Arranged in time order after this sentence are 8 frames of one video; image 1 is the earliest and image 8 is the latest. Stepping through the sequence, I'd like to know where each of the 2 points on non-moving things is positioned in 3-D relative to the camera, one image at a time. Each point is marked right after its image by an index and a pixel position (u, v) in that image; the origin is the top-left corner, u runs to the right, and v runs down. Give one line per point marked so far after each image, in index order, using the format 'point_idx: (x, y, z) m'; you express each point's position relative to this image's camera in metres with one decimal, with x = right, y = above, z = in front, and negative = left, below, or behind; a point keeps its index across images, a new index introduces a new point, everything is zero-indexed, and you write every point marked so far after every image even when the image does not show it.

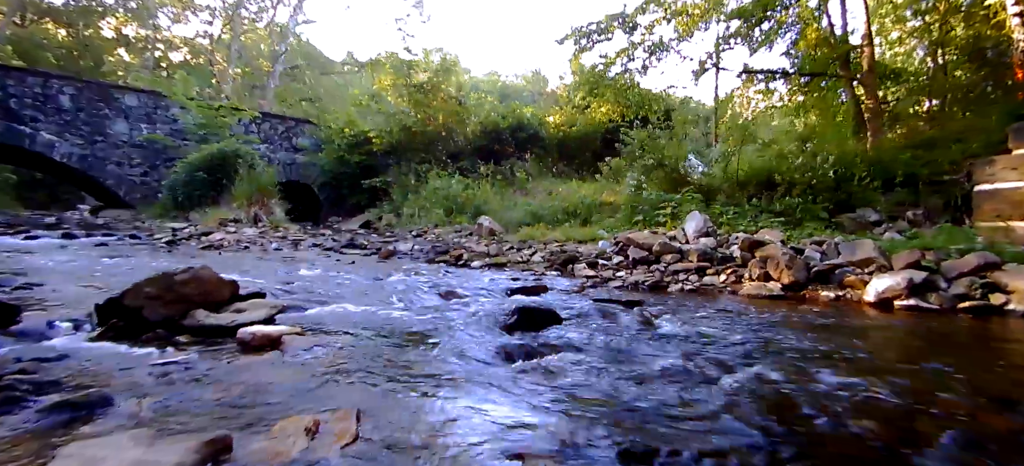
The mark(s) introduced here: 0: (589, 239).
0: (+1.2, -0.1, +7.8) m
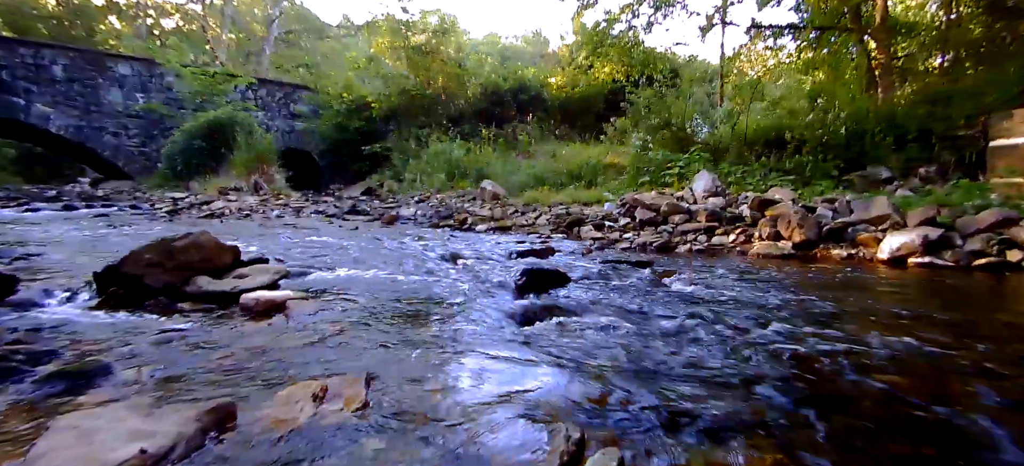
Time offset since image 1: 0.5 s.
0: (+1.3, +0.5, +7.7) m
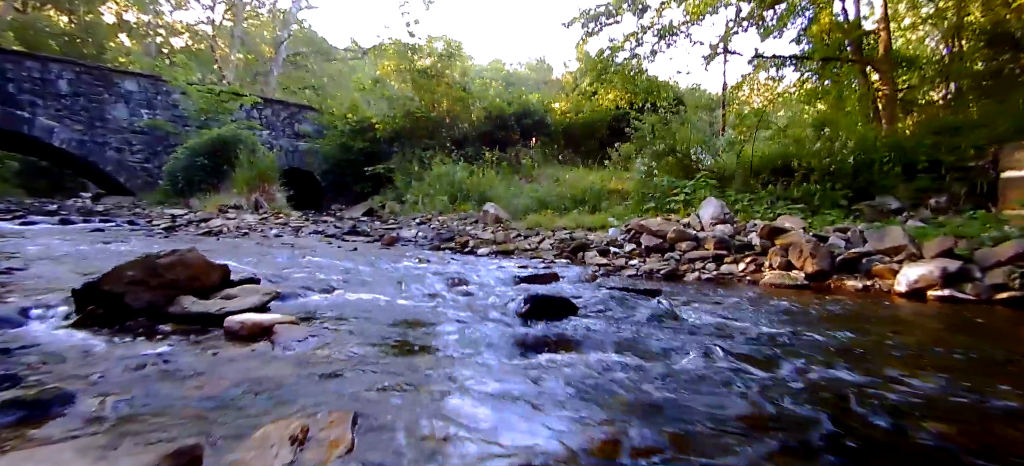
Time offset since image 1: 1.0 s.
0: (+1.3, +0.1, +7.5) m
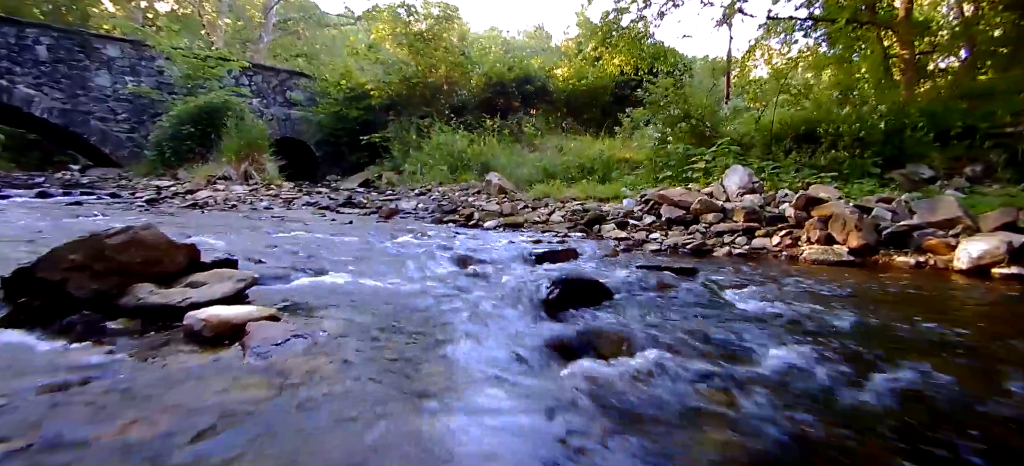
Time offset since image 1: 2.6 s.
0: (+1.4, +0.5, +7.0) m
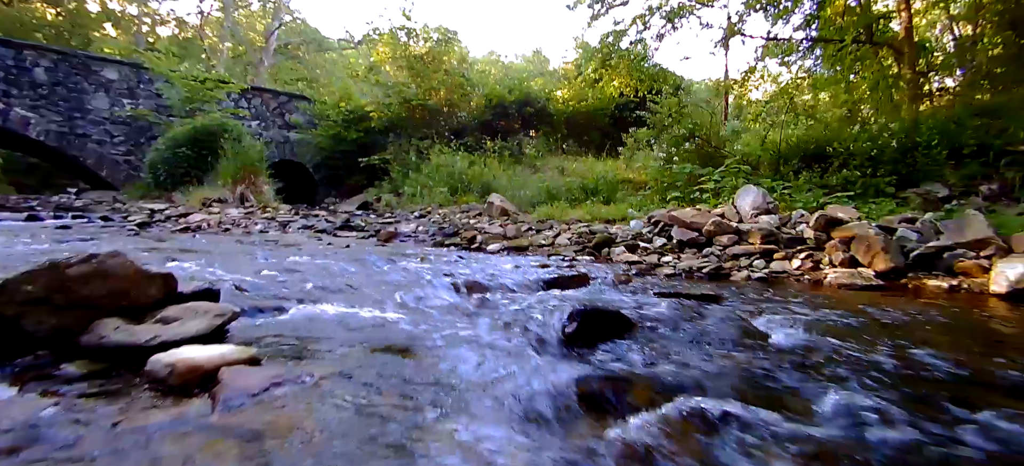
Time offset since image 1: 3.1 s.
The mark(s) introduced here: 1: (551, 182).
0: (+1.5, +0.2, +6.8) m
1: (+0.8, +1.0, +9.7) m
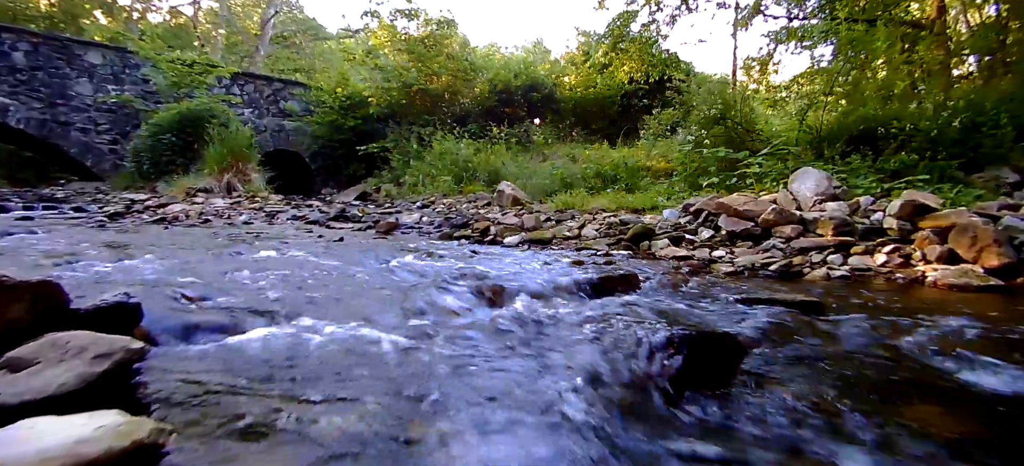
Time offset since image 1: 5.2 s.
0: (+1.7, +0.3, +6.0) m
1: (+1.0, +1.2, +9.0) m
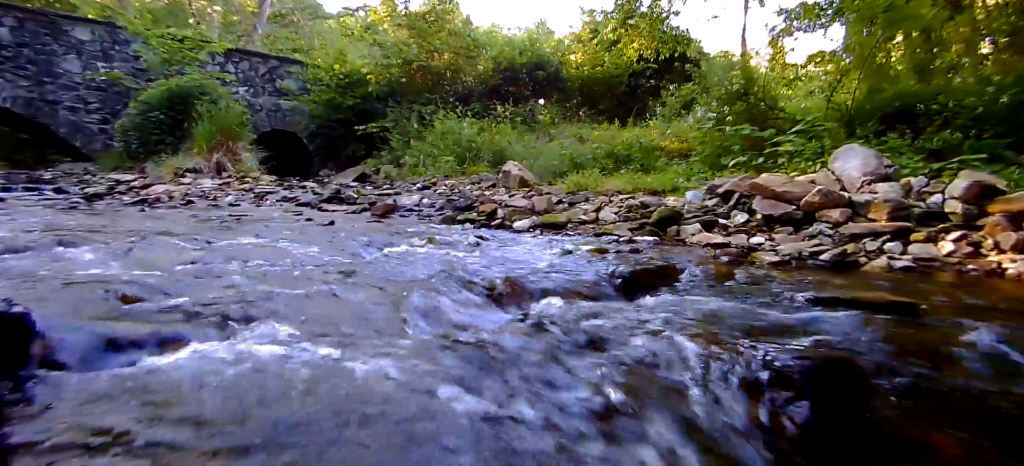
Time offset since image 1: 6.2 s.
0: (+1.8, +0.5, +5.6) m
1: (+1.1, +1.4, +8.5) m
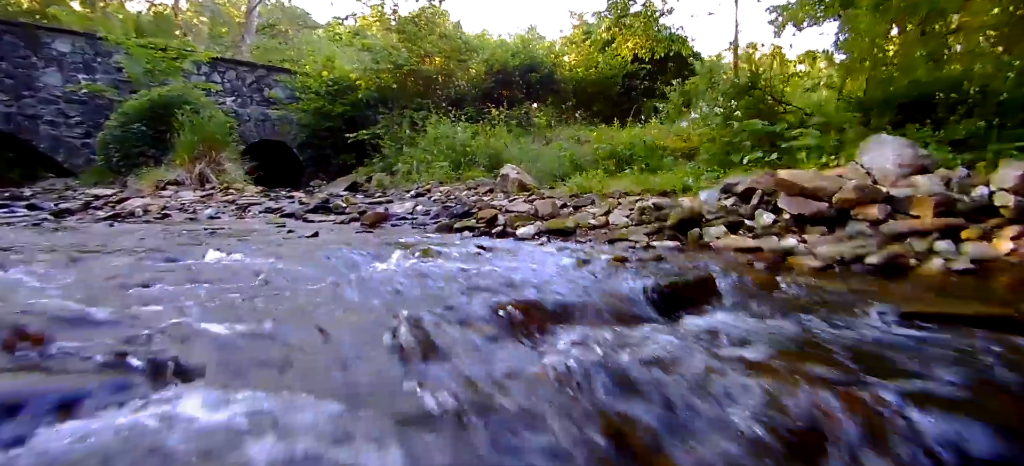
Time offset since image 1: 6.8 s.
0: (+1.8, +0.5, +5.2) m
1: (+1.0, +1.4, +8.1) m
